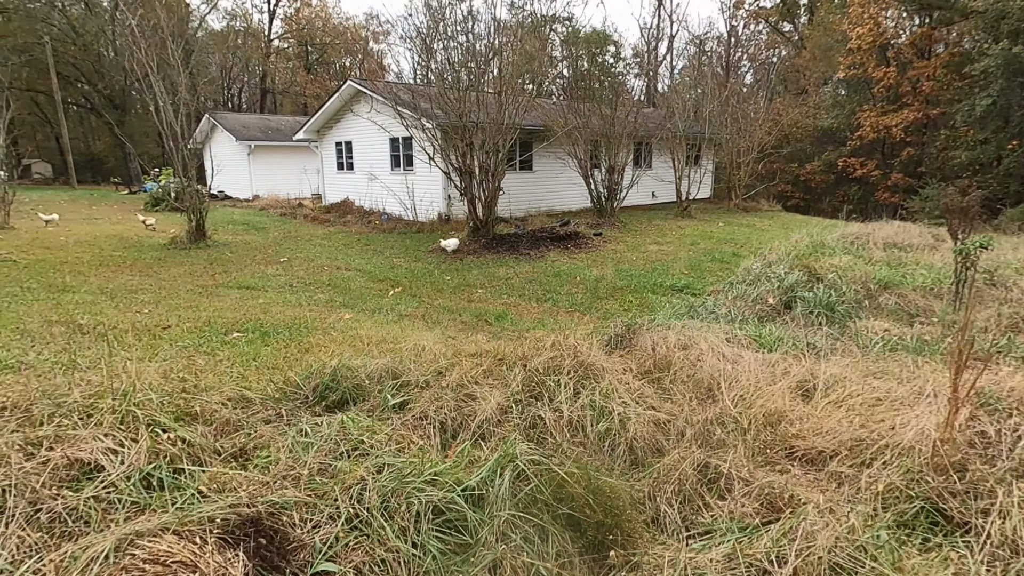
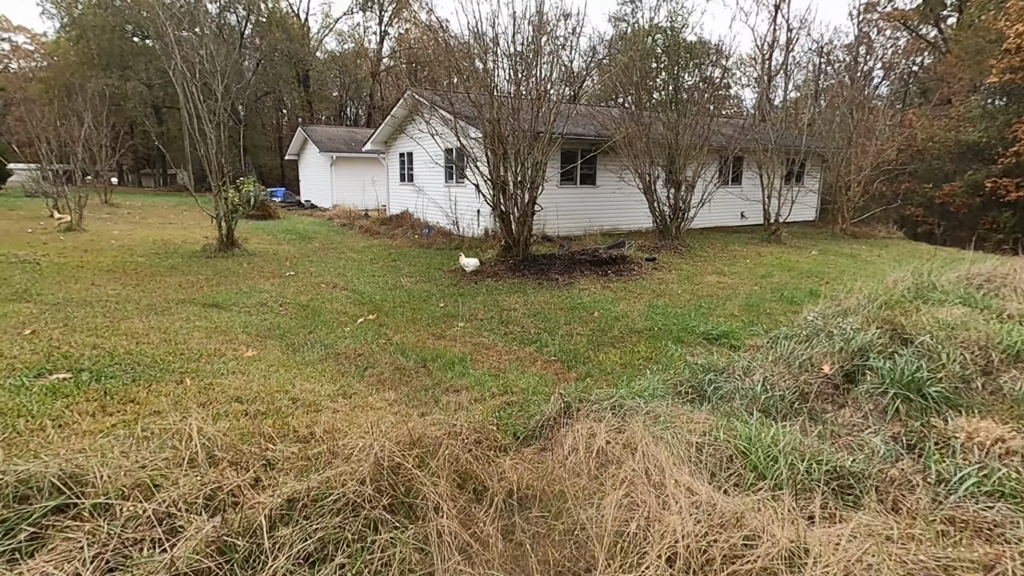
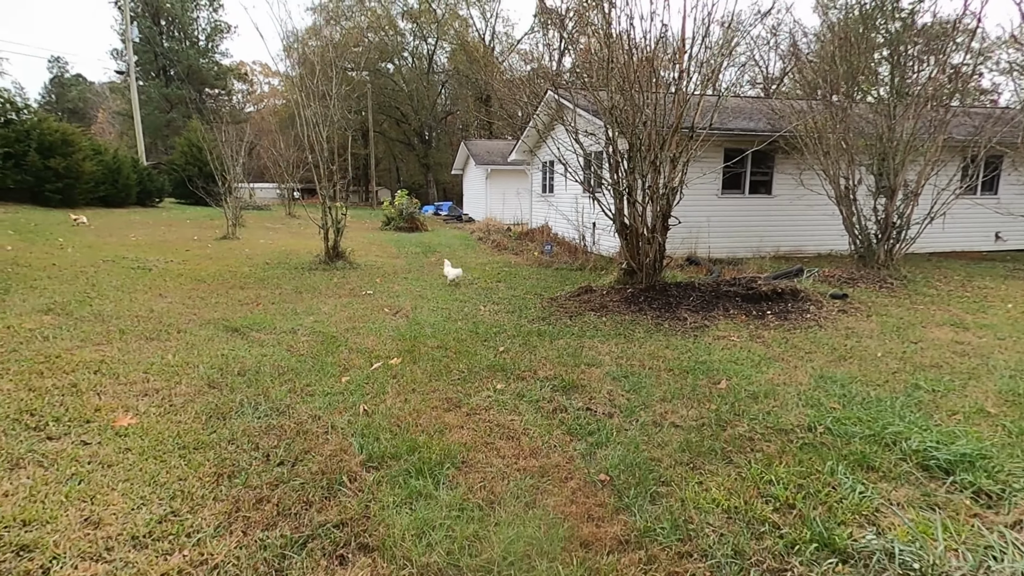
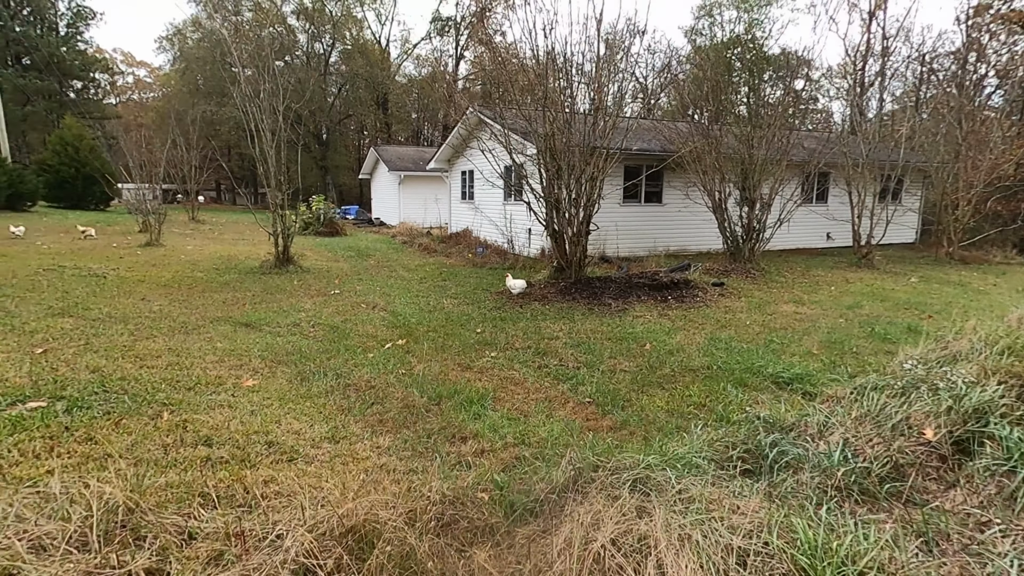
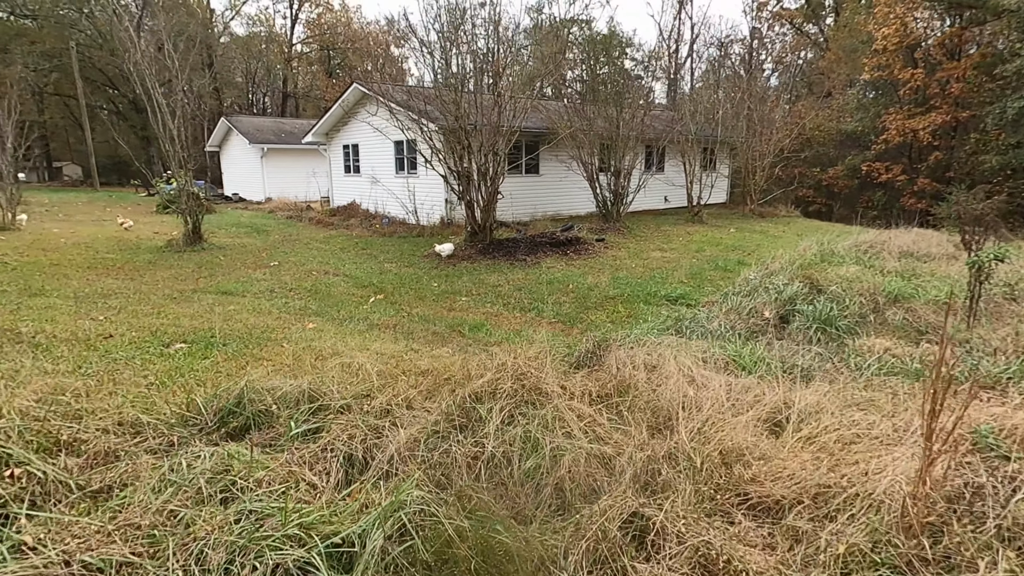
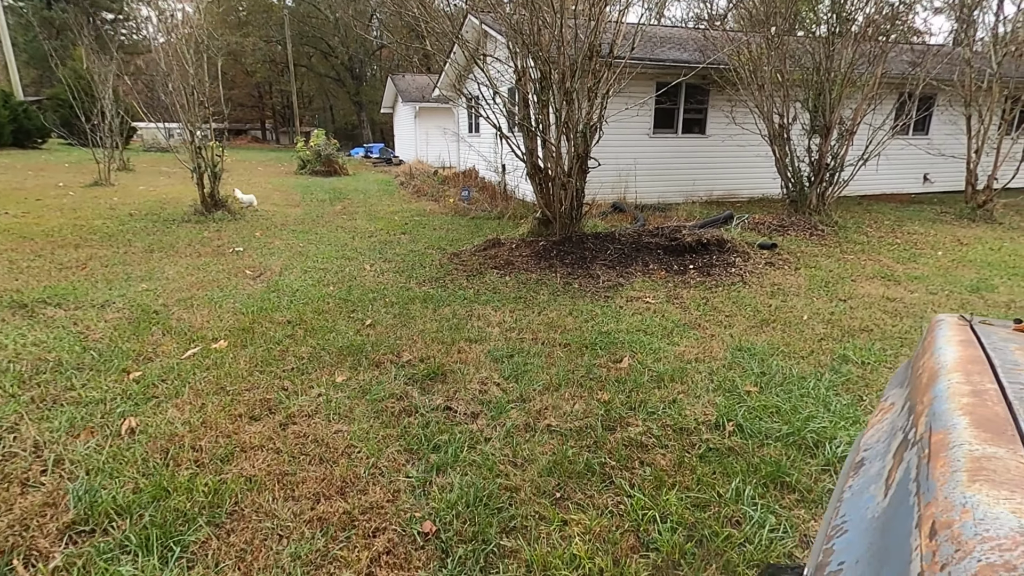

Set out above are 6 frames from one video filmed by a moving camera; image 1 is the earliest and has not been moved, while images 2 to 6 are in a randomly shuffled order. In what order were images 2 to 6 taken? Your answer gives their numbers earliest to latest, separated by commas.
5, 2, 4, 3, 6
